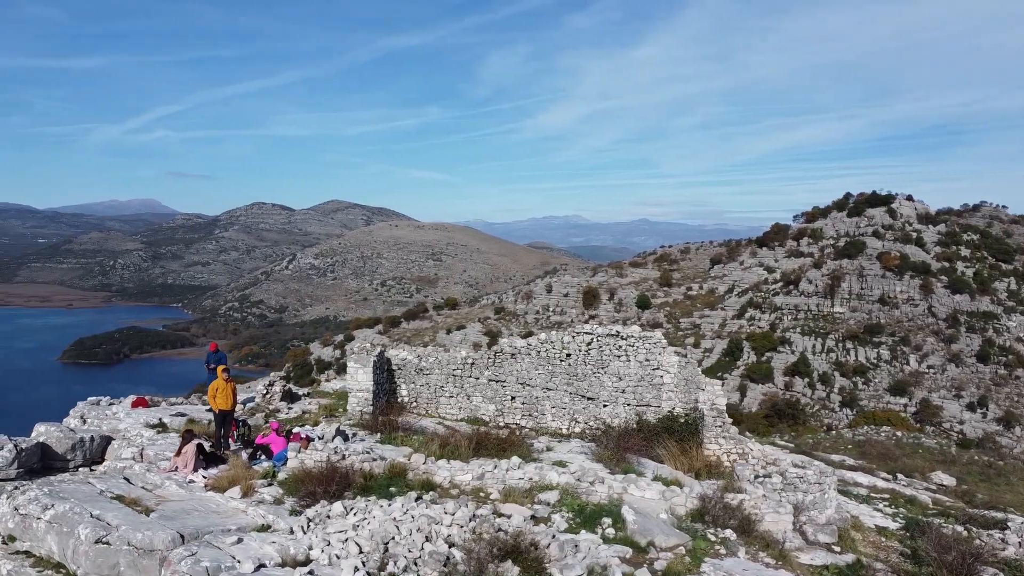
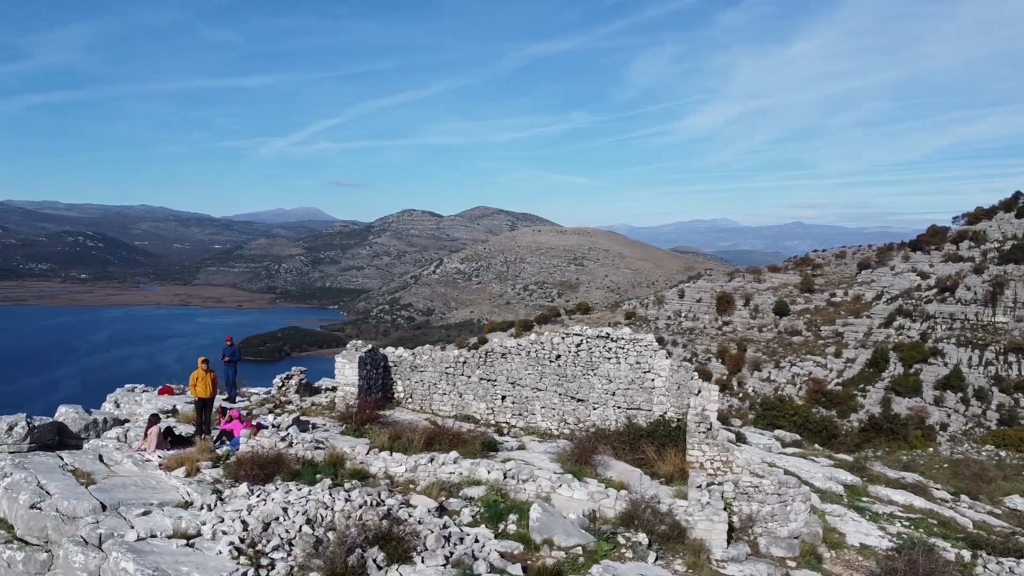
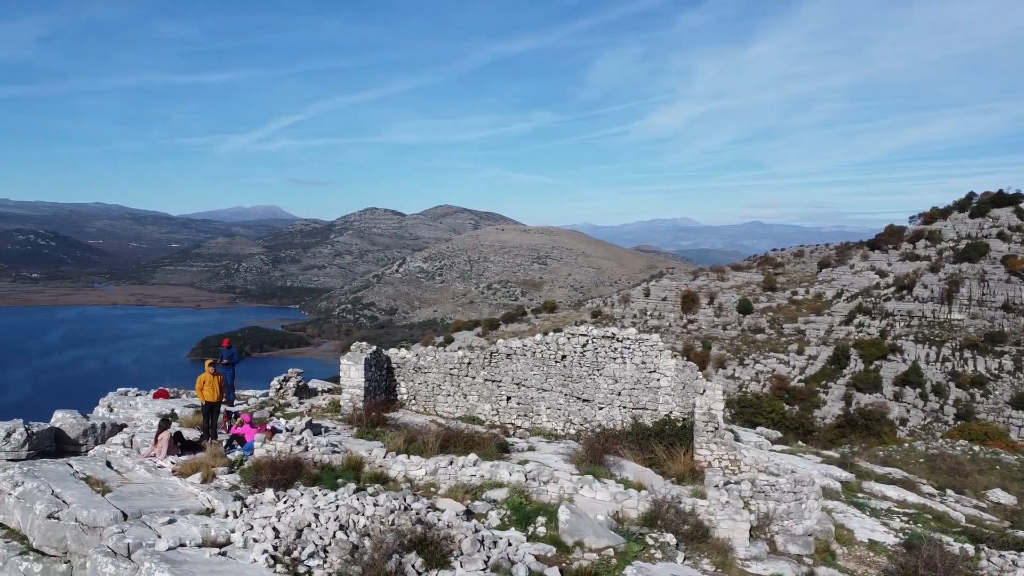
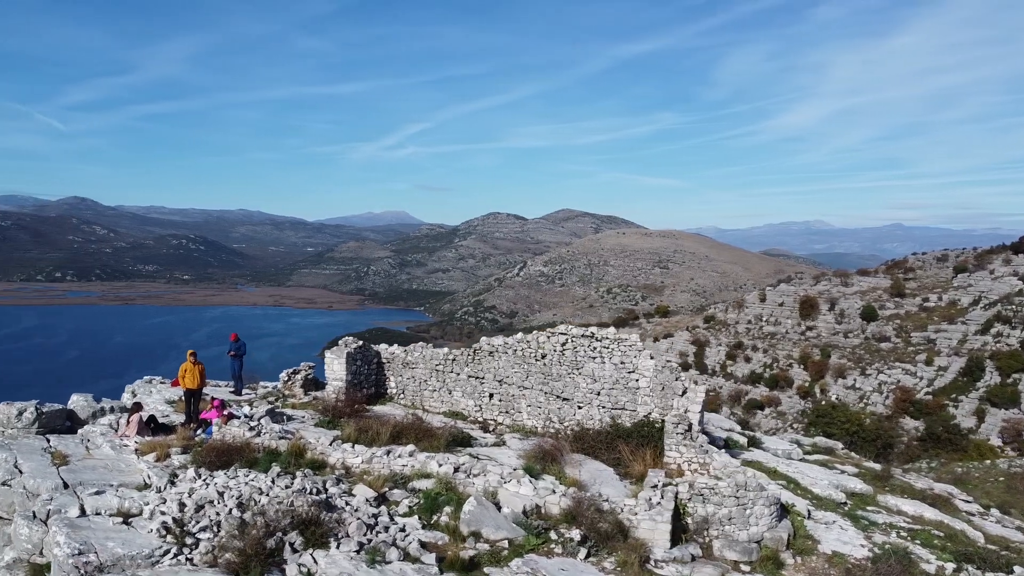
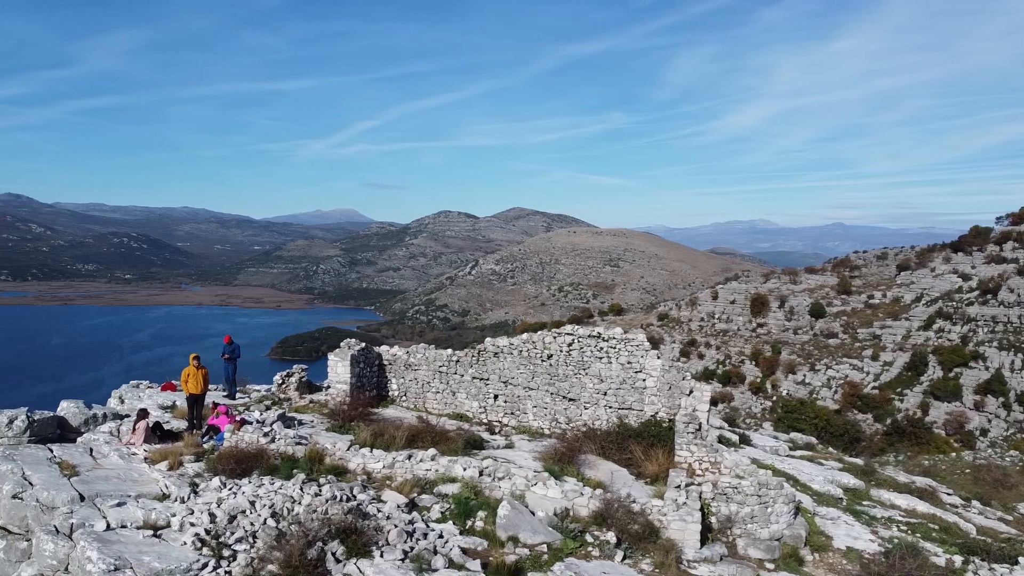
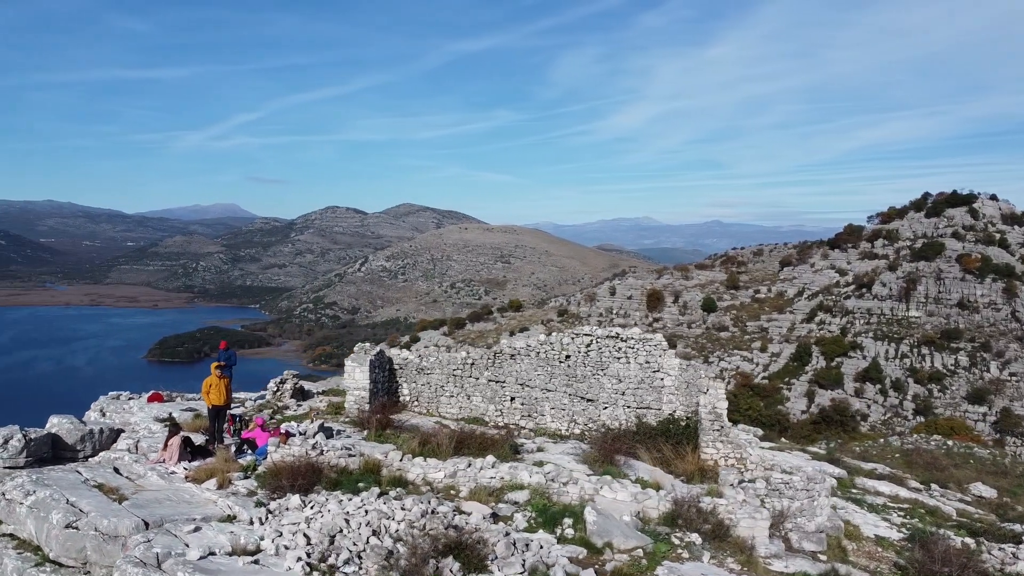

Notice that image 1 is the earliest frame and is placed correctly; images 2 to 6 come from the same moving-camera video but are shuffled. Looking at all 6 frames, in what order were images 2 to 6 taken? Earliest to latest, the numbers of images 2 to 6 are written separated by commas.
6, 3, 2, 5, 4
